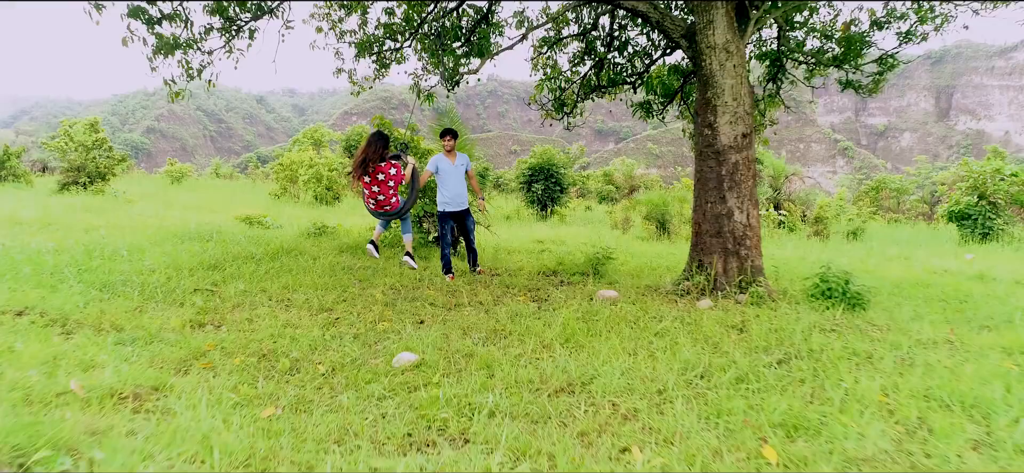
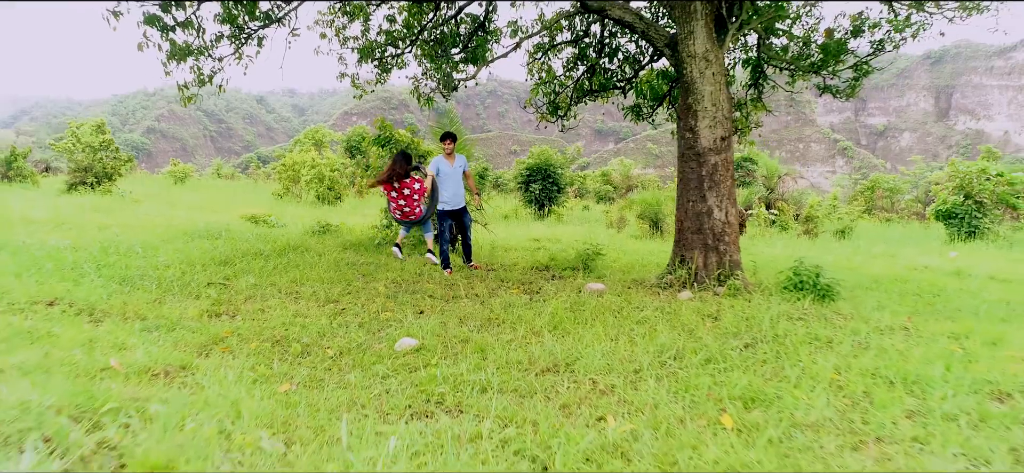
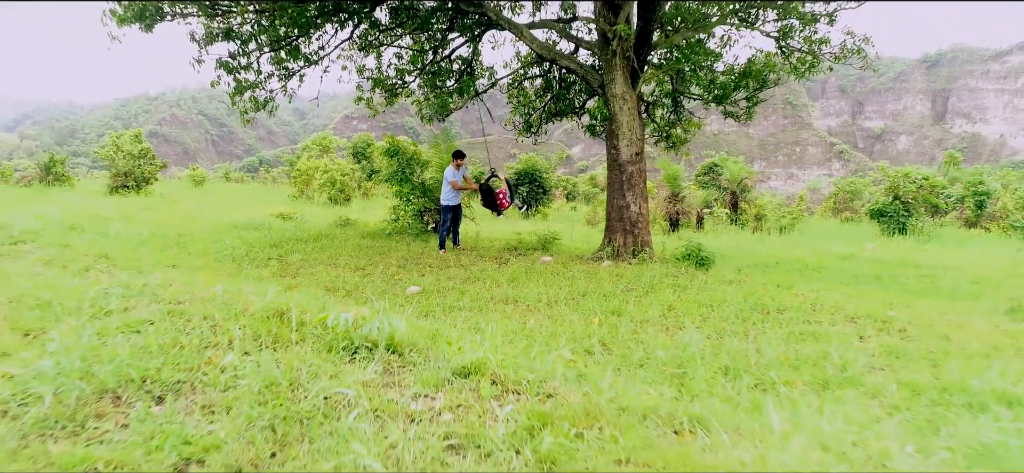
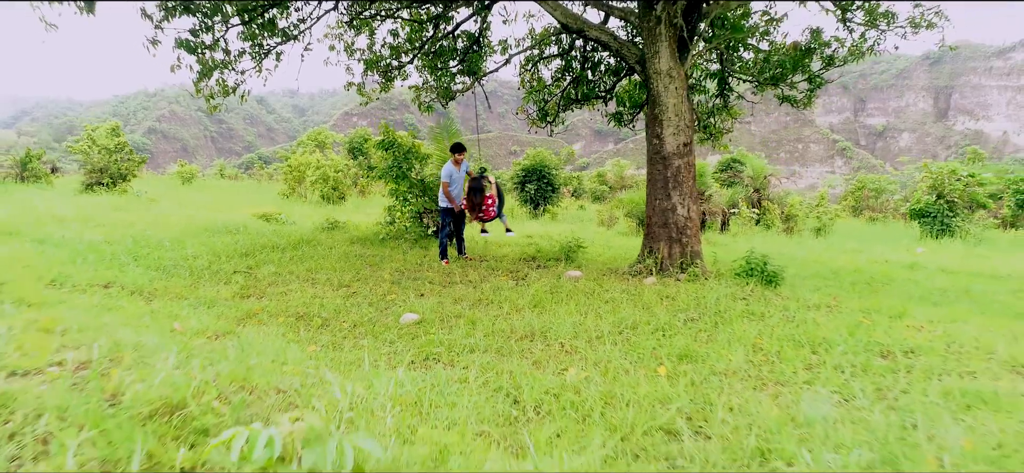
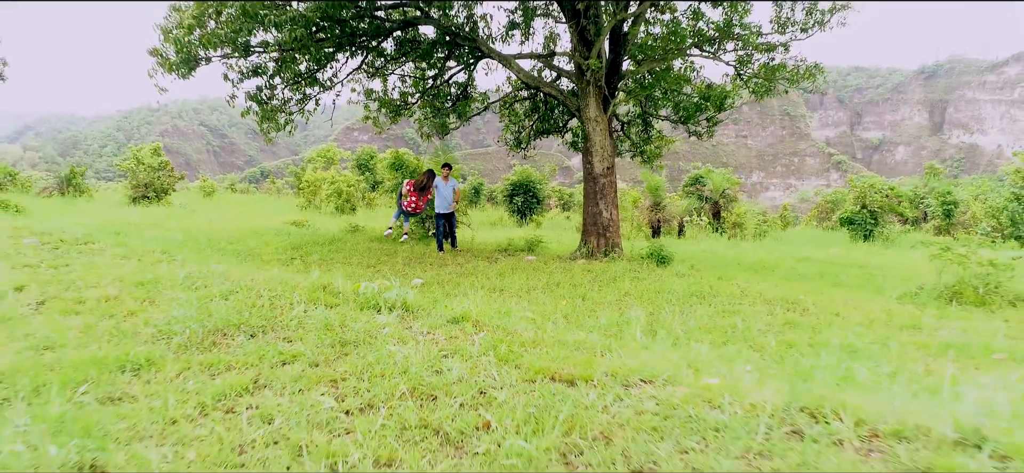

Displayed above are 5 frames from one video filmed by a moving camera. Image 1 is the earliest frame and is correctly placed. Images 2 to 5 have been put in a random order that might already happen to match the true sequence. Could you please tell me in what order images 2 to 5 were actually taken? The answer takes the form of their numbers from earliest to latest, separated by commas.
2, 4, 3, 5
